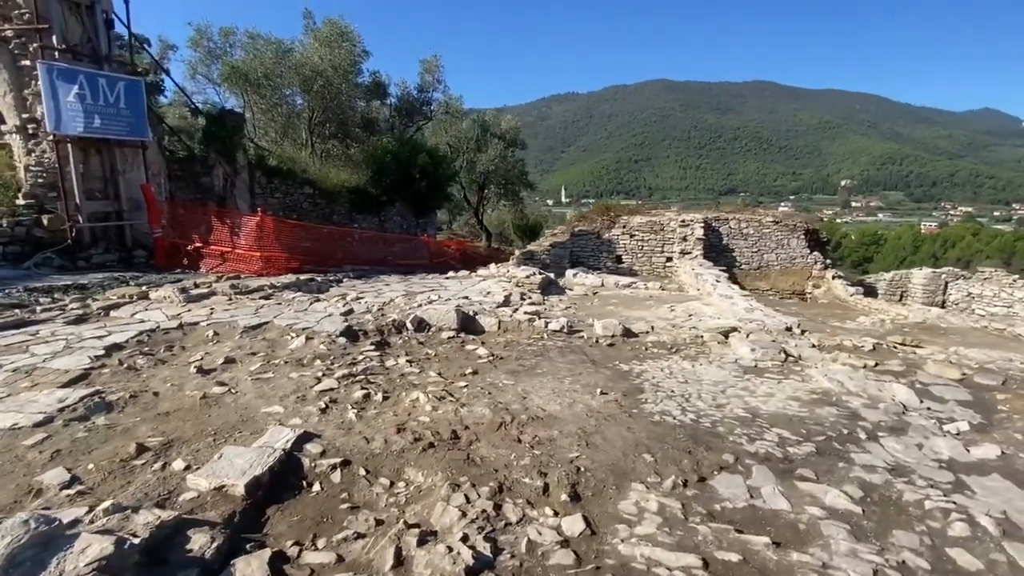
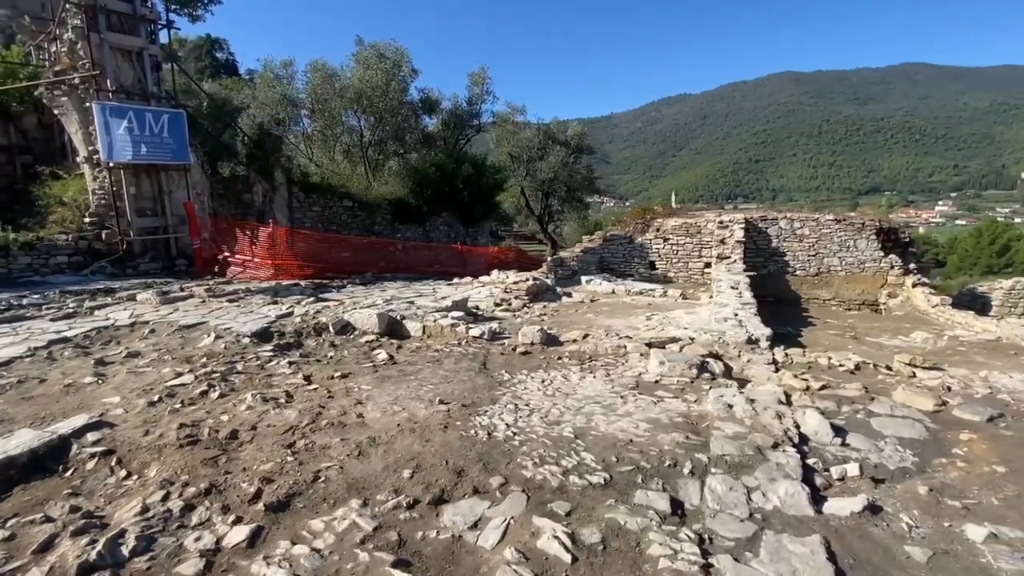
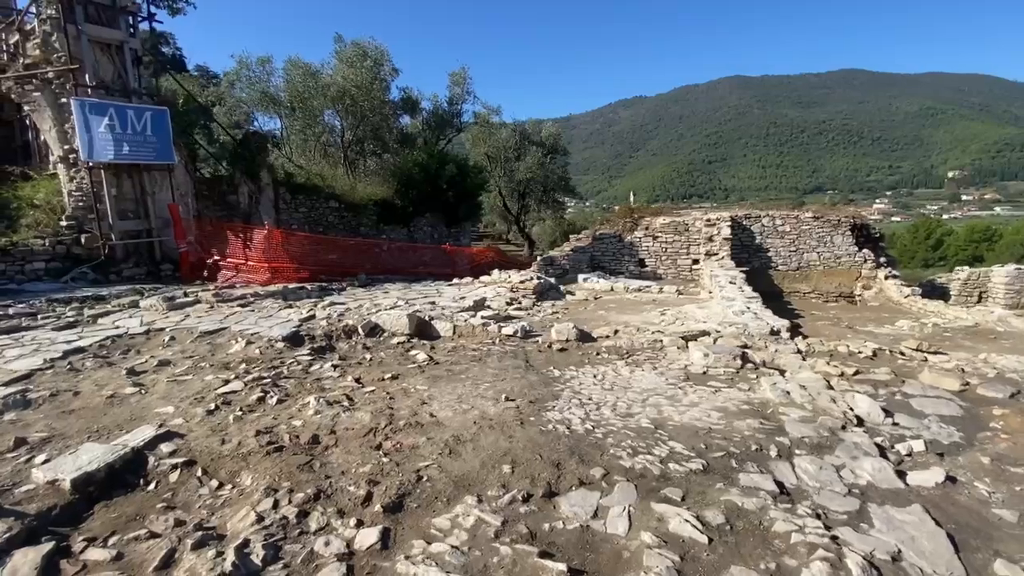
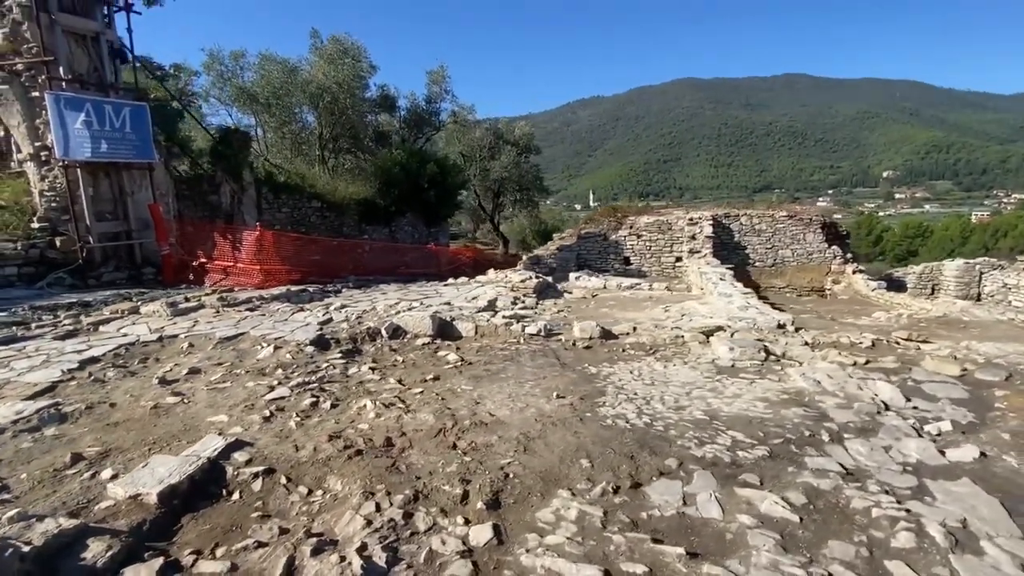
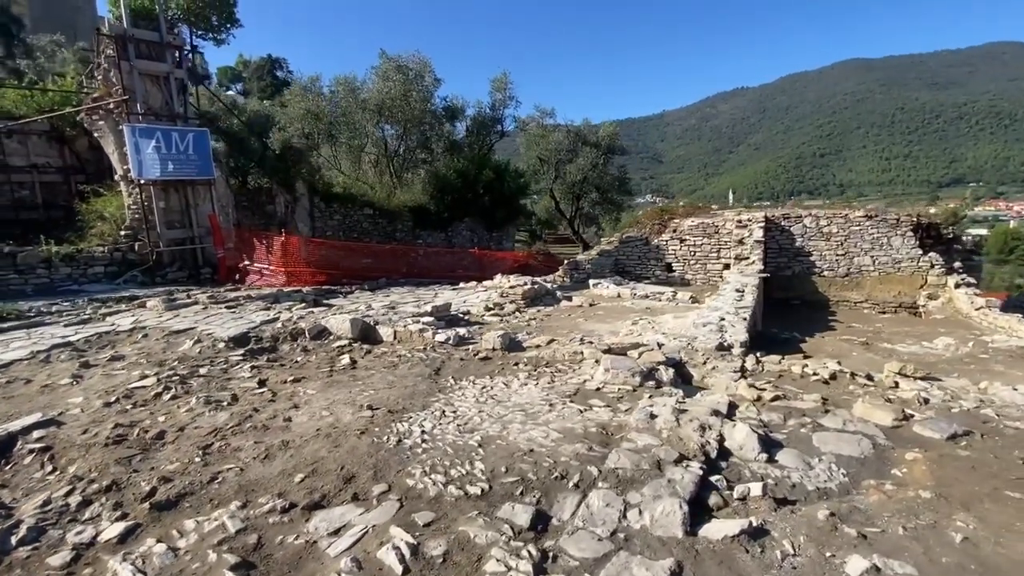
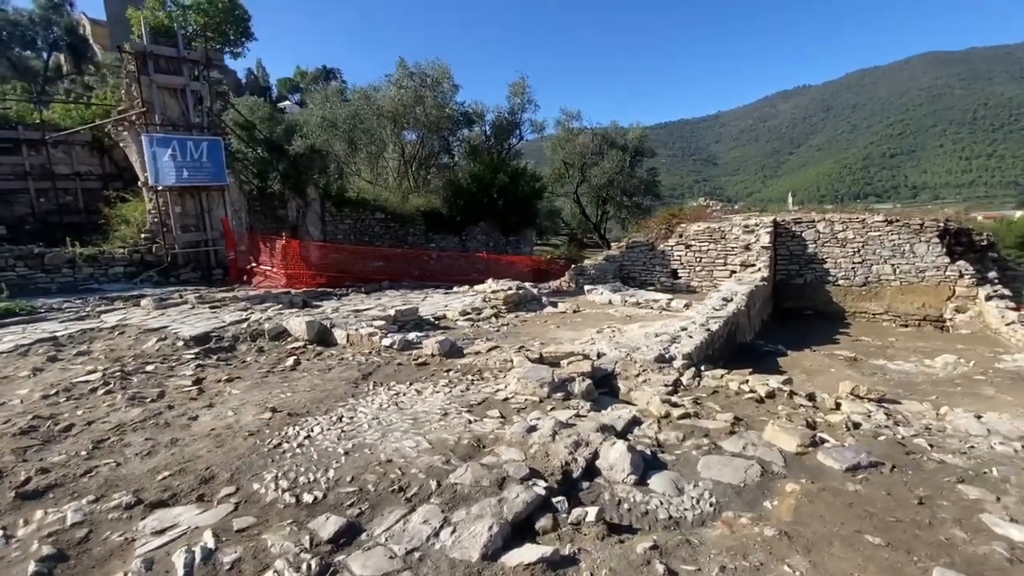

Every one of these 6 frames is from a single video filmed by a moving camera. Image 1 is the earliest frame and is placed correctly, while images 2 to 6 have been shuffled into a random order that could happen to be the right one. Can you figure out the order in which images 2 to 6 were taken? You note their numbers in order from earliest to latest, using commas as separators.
4, 3, 2, 5, 6
